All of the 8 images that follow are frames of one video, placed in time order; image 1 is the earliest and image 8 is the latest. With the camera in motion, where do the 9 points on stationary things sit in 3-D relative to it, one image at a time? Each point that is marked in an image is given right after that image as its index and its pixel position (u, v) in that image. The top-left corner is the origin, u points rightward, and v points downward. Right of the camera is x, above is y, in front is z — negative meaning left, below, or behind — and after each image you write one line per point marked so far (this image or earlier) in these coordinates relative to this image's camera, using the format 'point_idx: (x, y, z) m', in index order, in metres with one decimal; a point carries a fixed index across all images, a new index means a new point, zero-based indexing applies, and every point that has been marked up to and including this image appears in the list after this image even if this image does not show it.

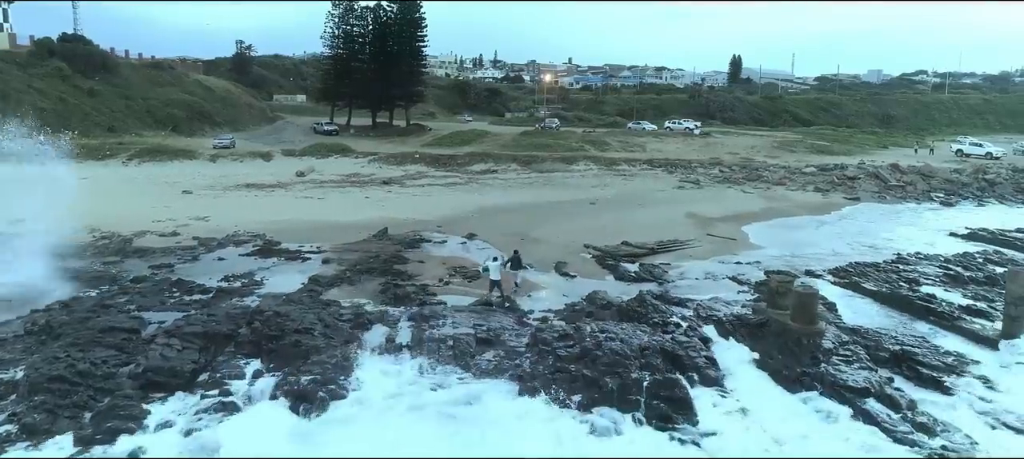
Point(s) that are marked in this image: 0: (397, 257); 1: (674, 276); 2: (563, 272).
0: (-2.8, -0.7, +17.5) m
1: (+3.6, -1.1, +15.9) m
2: (+1.2, -1.0, +16.2) m
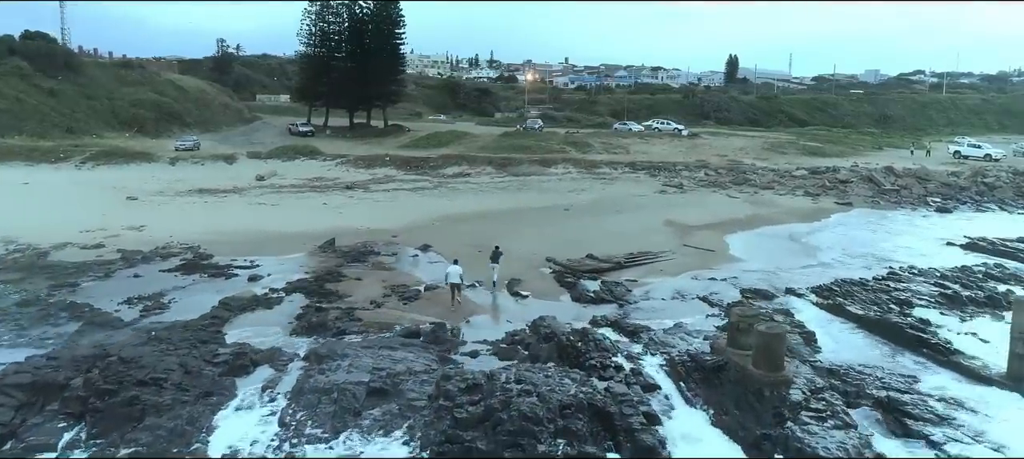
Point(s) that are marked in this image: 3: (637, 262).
0: (-4.0, -1.0, +15.8) m
1: (+2.5, -1.4, +14.2) m
2: (0.0, -1.3, +14.5) m
3: (+3.0, -0.8, +17.3) m
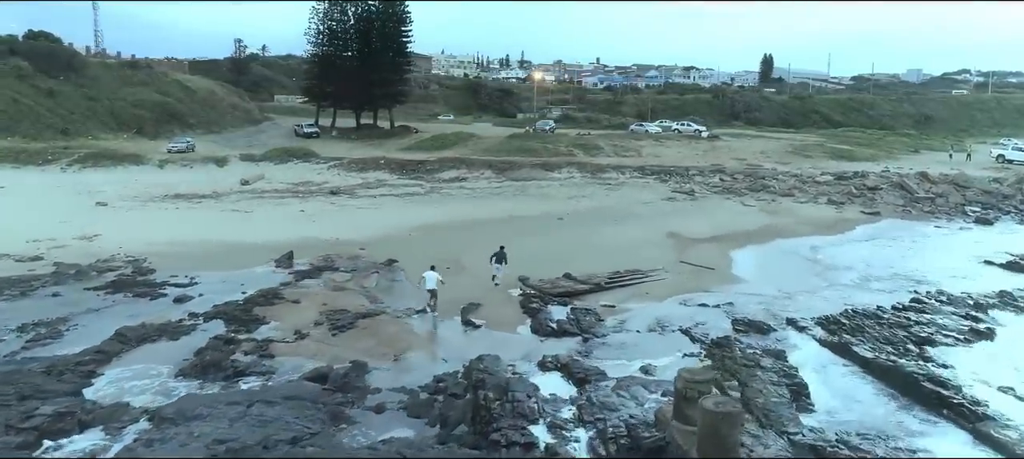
0: (-4.7, -1.3, +14.1) m
1: (+1.7, -1.7, +12.2) m
2: (-0.8, -1.6, +12.6) m
3: (+2.3, -1.2, +15.2) m
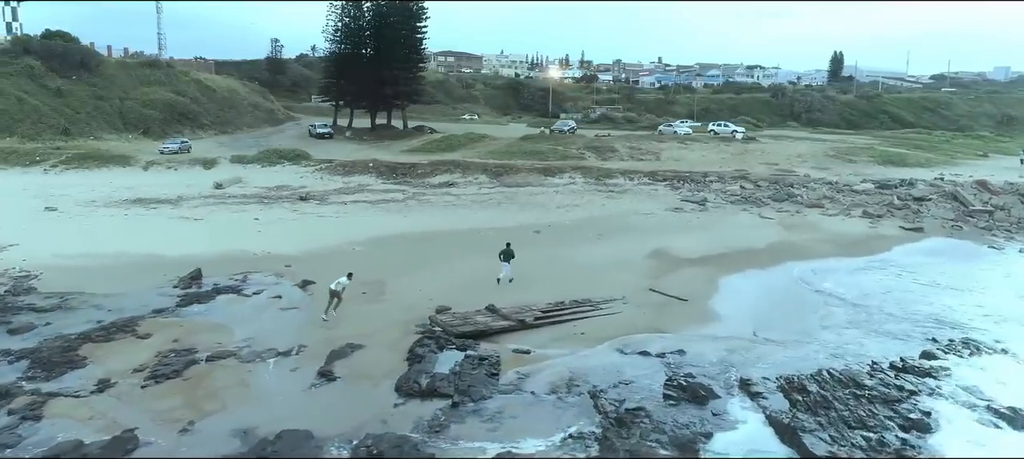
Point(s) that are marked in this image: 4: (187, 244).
0: (-6.4, -1.6, +11.9) m
1: (-0.2, -2.1, +9.5) m
2: (-2.6, -2.0, +10.0) m
3: (+0.7, -1.6, +12.4) m
4: (-8.5, -0.4, +18.6) m
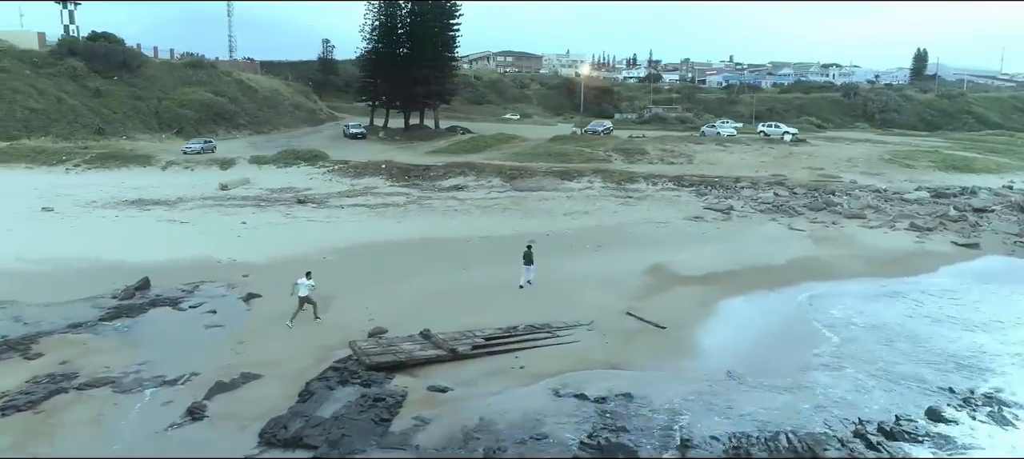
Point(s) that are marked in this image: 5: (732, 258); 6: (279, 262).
0: (-7.4, -1.7, +10.9) m
1: (-1.5, -2.3, +7.9) m
2: (-3.8, -2.2, +8.7) m
3: (-0.3, -1.9, +10.8) m
4: (-8.9, -0.5, +17.9) m
5: (+5.4, -0.7, +17.6) m
6: (-5.4, -0.7, +16.5) m
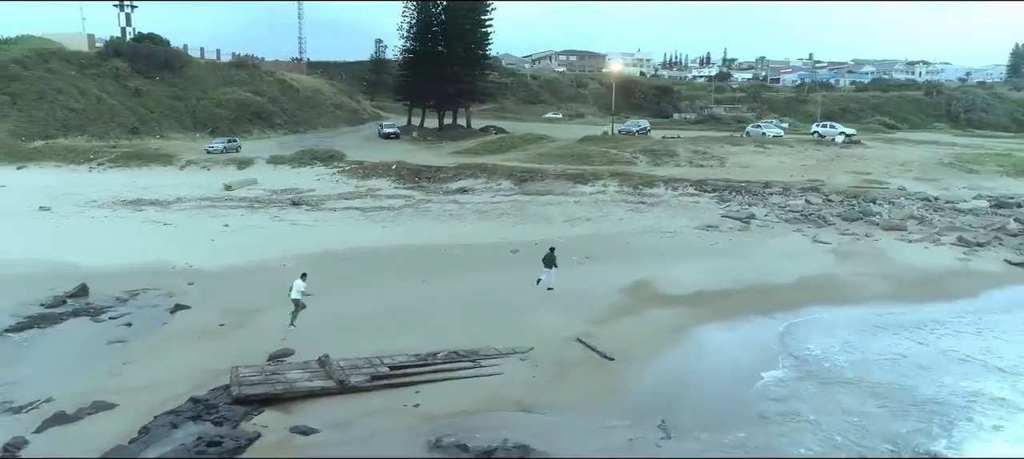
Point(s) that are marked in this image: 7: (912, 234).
0: (-8.6, -1.8, +10.2) m
1: (-3.1, -2.5, +6.6) m
2: (-5.3, -2.3, +7.7) m
3: (-1.6, -2.0, +9.4) m
4: (-9.4, -0.5, +17.3) m
5: (+4.8, -1.0, +15.6) m
6: (-6.1, -0.9, +15.5) m
7: (+10.7, -0.1, +19.0) m
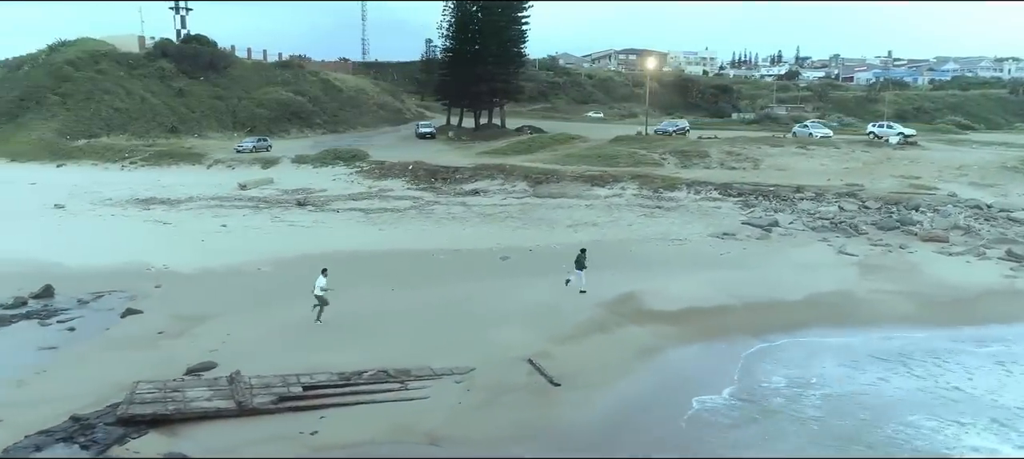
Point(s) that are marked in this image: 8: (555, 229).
0: (-9.5, -1.8, +10.0) m
1: (-4.3, -2.6, +6.0) m
2: (-6.4, -2.3, +7.2) m
3: (-2.5, -2.1, +8.5) m
4: (-9.6, -0.5, +17.1) m
5: (+4.4, -1.2, +14.1) m
6: (-6.4, -0.9, +15.1) m
7: (+10.6, -0.4, +17.0) m
8: (+1.2, 0.0, +19.0) m
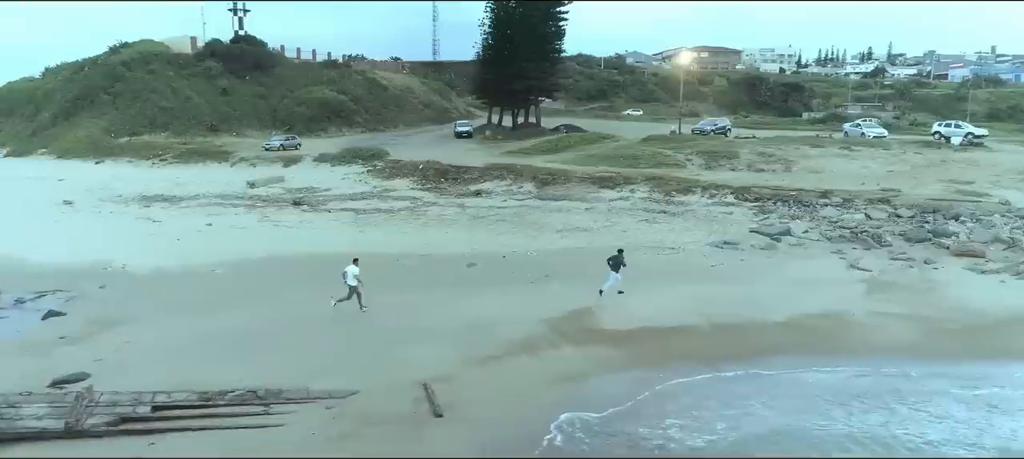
0: (-10.8, -1.7, +9.9) m
1: (-6.1, -2.6, +5.3) m
2: (-8.1, -2.3, +6.8) m
3: (-4.1, -2.2, +7.7) m
4: (-10.1, -0.5, +17.0) m
5: (+3.5, -1.4, +12.5) m
6: (-7.2, -0.9, +14.6) m
7: (+10.0, -0.7, +14.7) m
8: (+0.9, -0.1, +17.7) m
